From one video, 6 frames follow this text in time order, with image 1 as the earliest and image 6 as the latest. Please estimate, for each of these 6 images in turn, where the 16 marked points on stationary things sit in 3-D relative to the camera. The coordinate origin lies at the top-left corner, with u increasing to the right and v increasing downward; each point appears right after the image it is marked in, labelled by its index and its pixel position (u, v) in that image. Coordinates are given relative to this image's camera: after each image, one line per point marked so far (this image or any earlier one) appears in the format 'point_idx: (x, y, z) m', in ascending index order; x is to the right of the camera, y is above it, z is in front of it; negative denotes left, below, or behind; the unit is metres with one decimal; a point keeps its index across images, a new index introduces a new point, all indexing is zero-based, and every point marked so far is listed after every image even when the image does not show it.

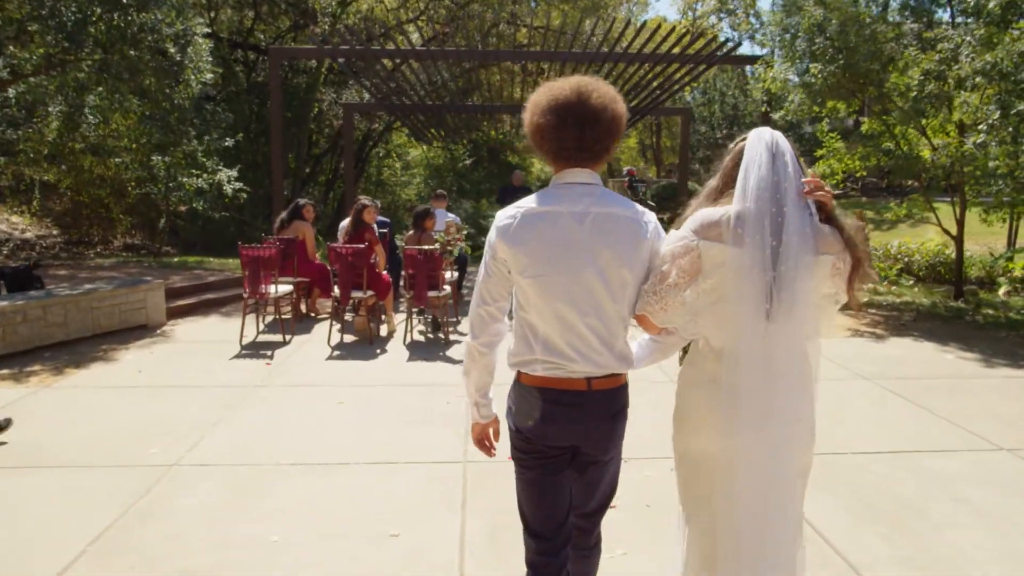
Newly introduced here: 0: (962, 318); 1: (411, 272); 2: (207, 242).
0: (+5.6, -0.4, +9.8) m
1: (-1.0, +0.1, +7.8) m
2: (-6.9, +1.0, +18.0) m
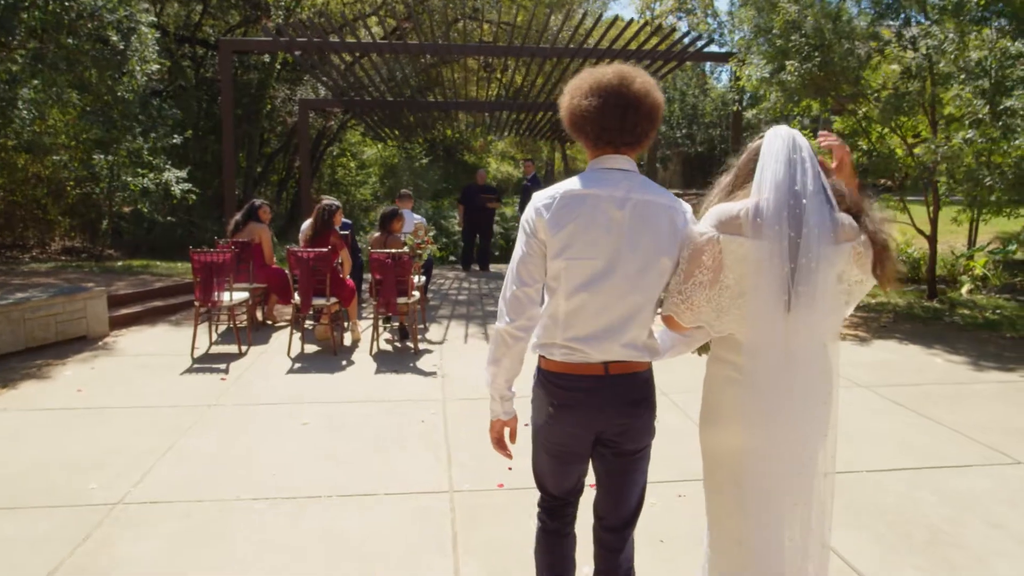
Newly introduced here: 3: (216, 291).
0: (+5.2, -0.4, +9.6) m
1: (-1.2, +0.1, +7.3) m
2: (-7.7, +0.9, +17.1) m
3: (-2.7, 0.0, +7.3) m
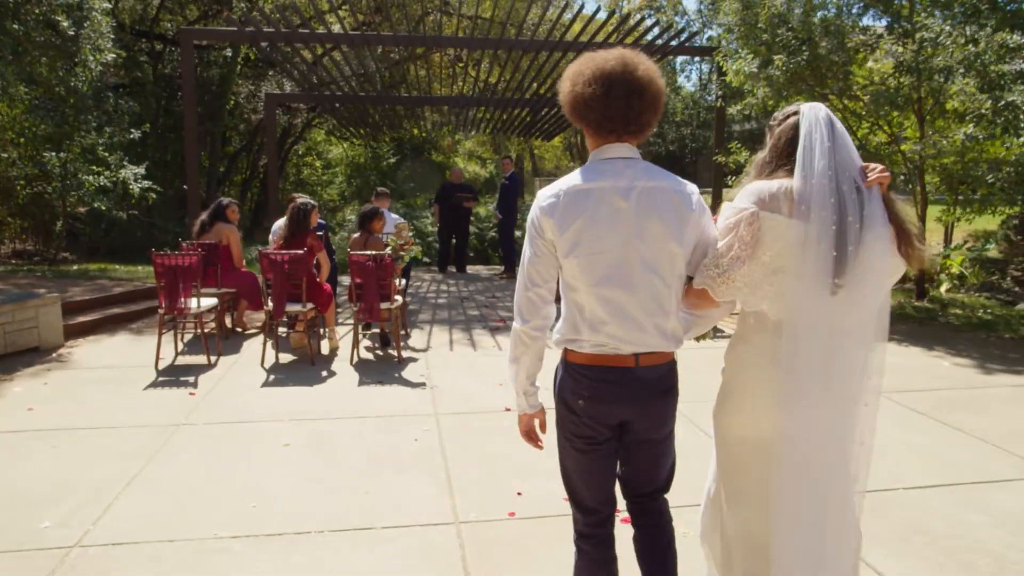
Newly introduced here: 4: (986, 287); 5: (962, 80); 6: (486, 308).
0: (+5.0, -0.4, +9.4) m
1: (-1.3, +0.1, +6.8) m
2: (-8.3, +0.8, +16.3) m
3: (-2.8, -0.1, +6.7) m
4: (+8.7, 0.0, +14.5) m
5: (+5.1, +2.3, +8.9) m
6: (-0.3, -0.3, +9.8) m
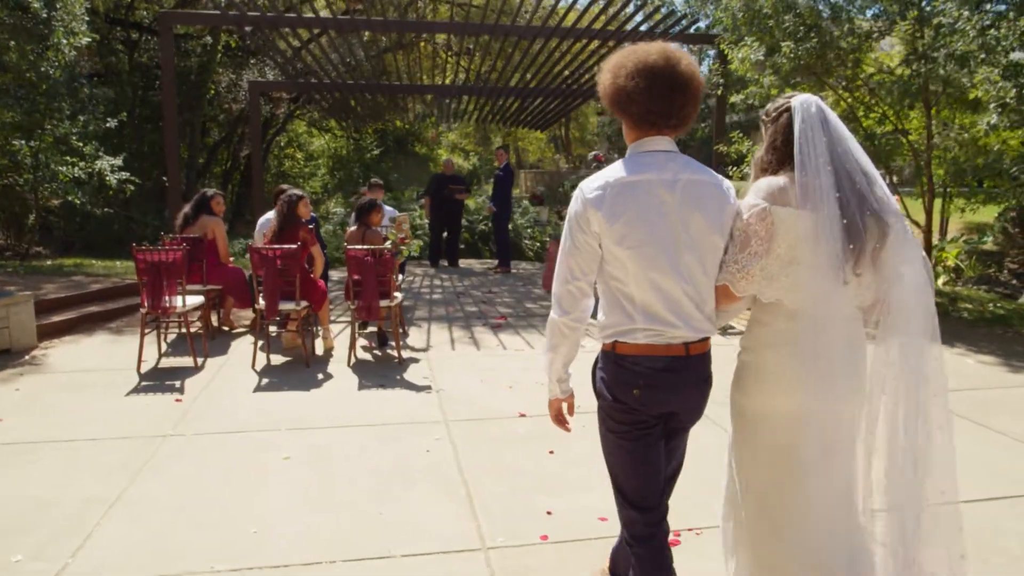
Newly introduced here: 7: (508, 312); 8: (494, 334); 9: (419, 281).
0: (+5.0, -0.3, +9.1) m
1: (-1.3, +0.1, +6.4) m
2: (-8.4, +0.9, +15.7) m
3: (-2.7, -0.1, +6.2) m
4: (+8.6, +0.2, +14.3) m
5: (+5.1, +2.4, +8.6) m
6: (-0.3, -0.2, +9.4) m
7: (0.0, -0.3, +9.0) m
8: (-0.2, -0.4, +7.7) m
9: (-1.3, +0.1, +11.5) m
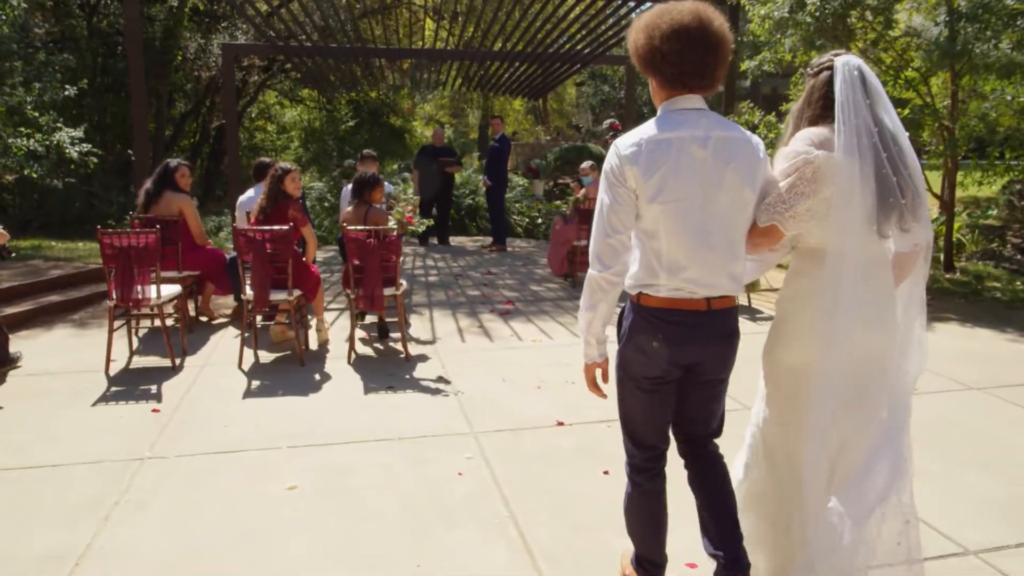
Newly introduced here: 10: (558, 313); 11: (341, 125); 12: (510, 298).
0: (+5.1, -0.1, +8.6) m
1: (-1.1, +0.2, +5.6) m
2: (-8.6, +1.3, +14.6) m
3: (-2.6, 0.0, +5.4) m
4: (+8.4, +0.6, +13.9) m
5: (+5.1, +2.6, +8.0) m
6: (-0.3, 0.0, +8.7) m
7: (0.0, -0.1, +8.3) m
8: (-0.1, -0.3, +7.0) m
9: (-1.4, +0.4, +10.7) m
10: (+0.4, -0.2, +7.4) m
11: (-4.3, +4.2, +20.4) m
12: (0.0, -0.1, +8.1) m
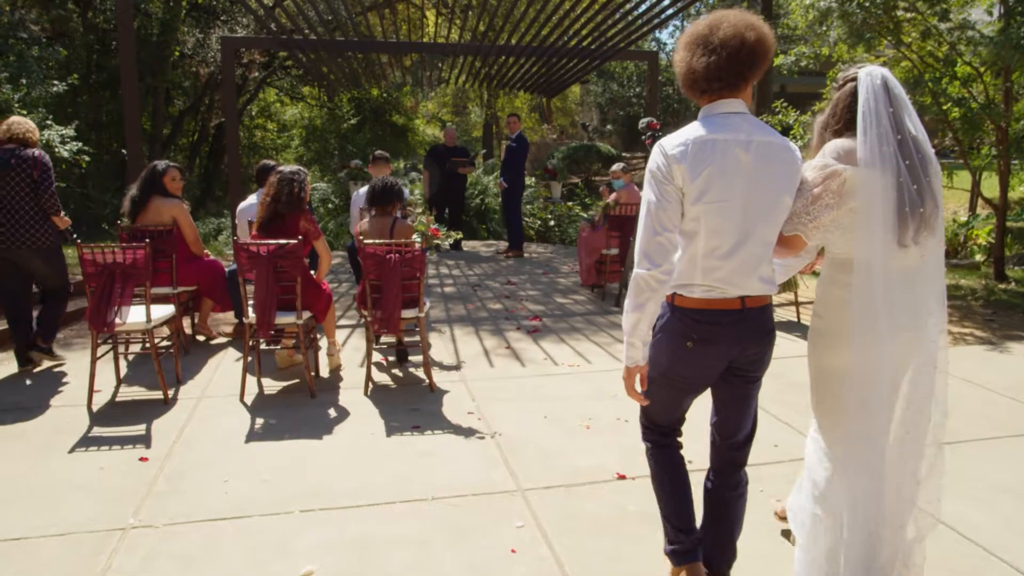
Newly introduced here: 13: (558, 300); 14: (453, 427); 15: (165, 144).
0: (+5.3, -0.2, +7.9) m
1: (-0.9, 0.0, +4.9) m
2: (-8.4, +1.2, +13.9) m
3: (-2.3, -0.1, +4.8) m
4: (+8.7, +0.5, +13.2) m
5: (+5.4, +2.5, +7.3) m
6: (-0.1, -0.1, +8.0) m
7: (+0.3, -0.2, +7.6) m
8: (+0.2, -0.4, +6.3) m
9: (-1.1, +0.3, +10.0) m
10: (+0.7, -0.4, +6.7) m
11: (-4.1, +4.1, +19.7) m
12: (+0.2, -0.2, +7.4) m
13: (+0.5, -0.1, +8.1) m
14: (-0.3, -0.8, +4.4) m
15: (-7.4, +3.0, +16.8) m
